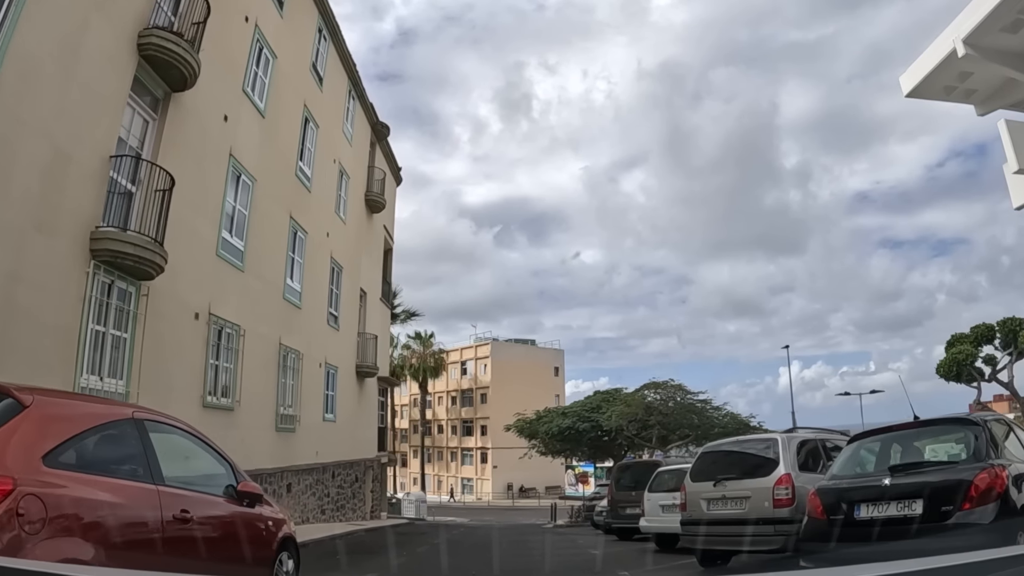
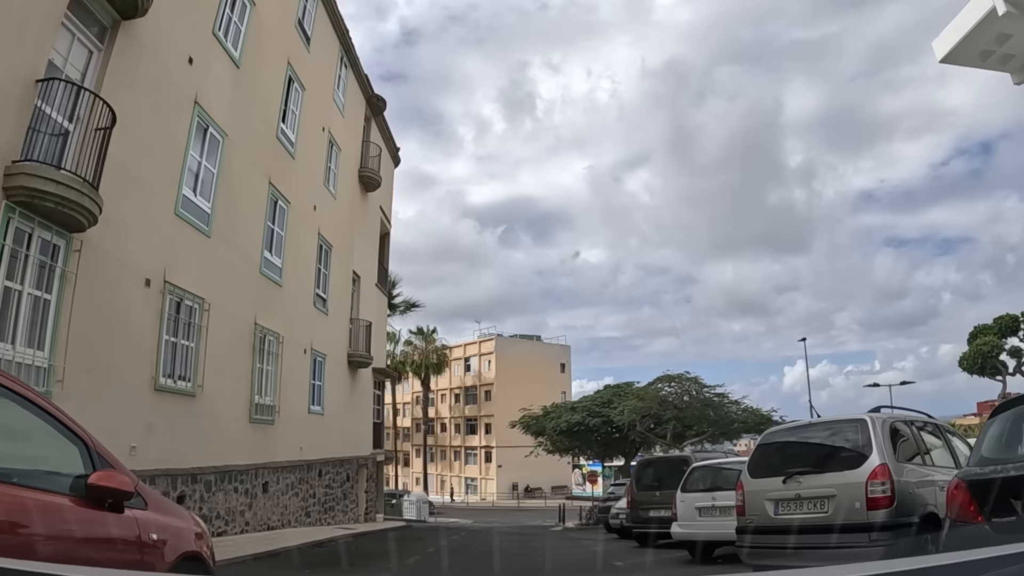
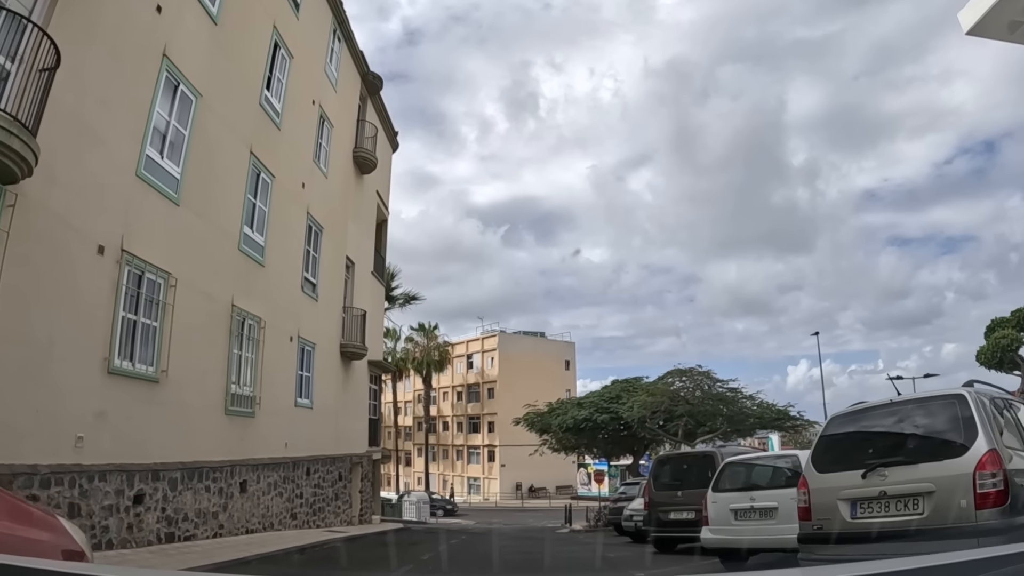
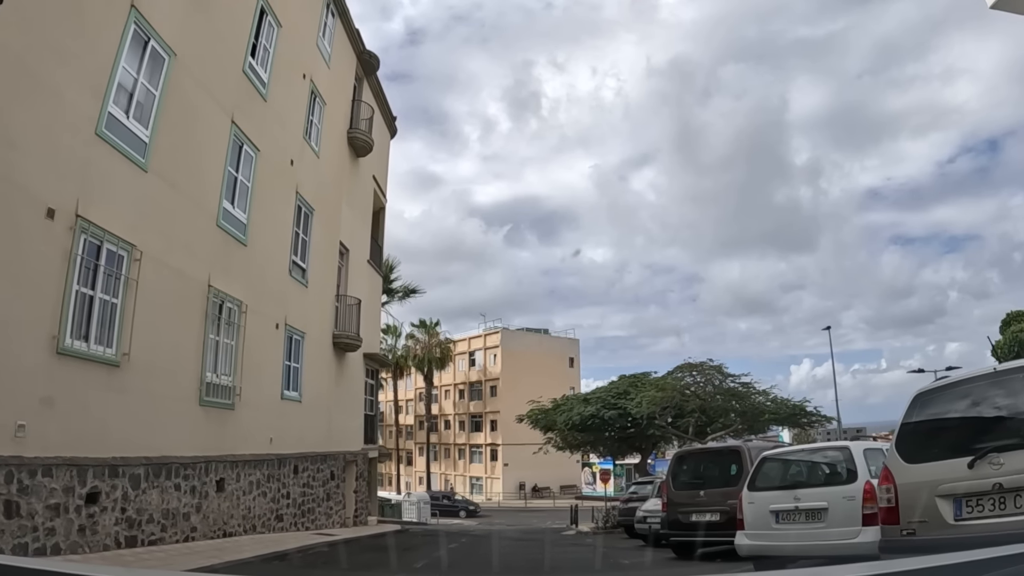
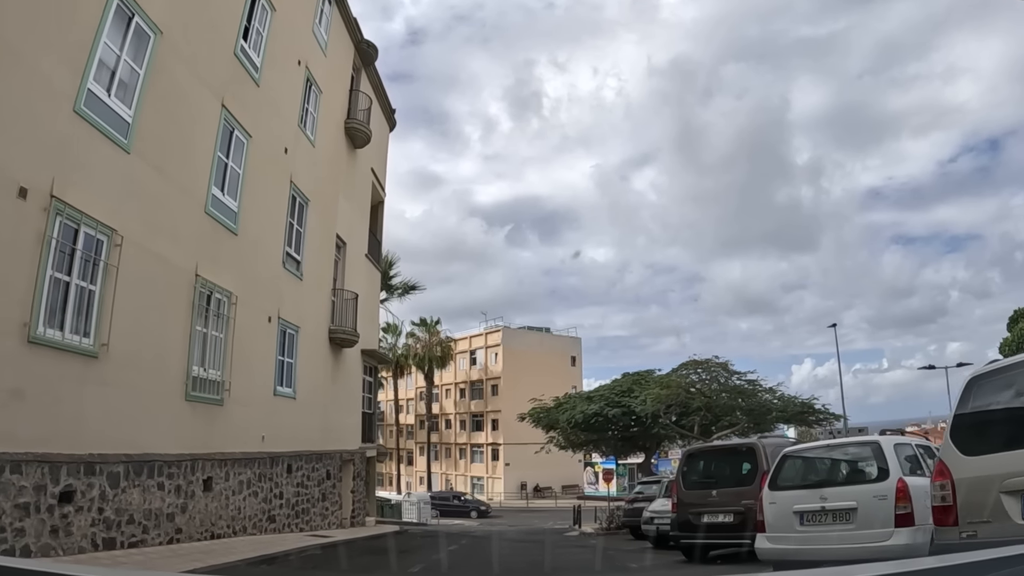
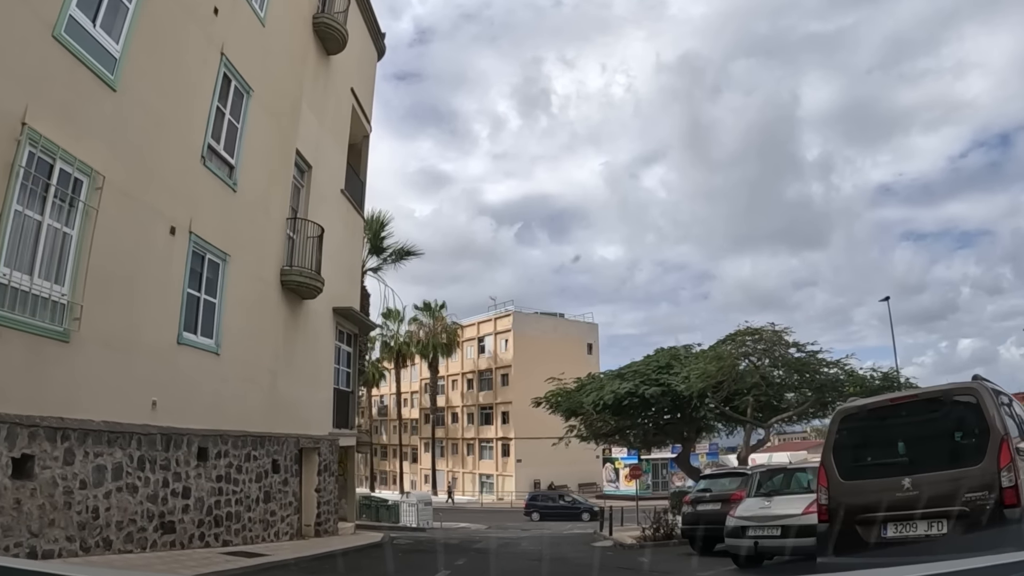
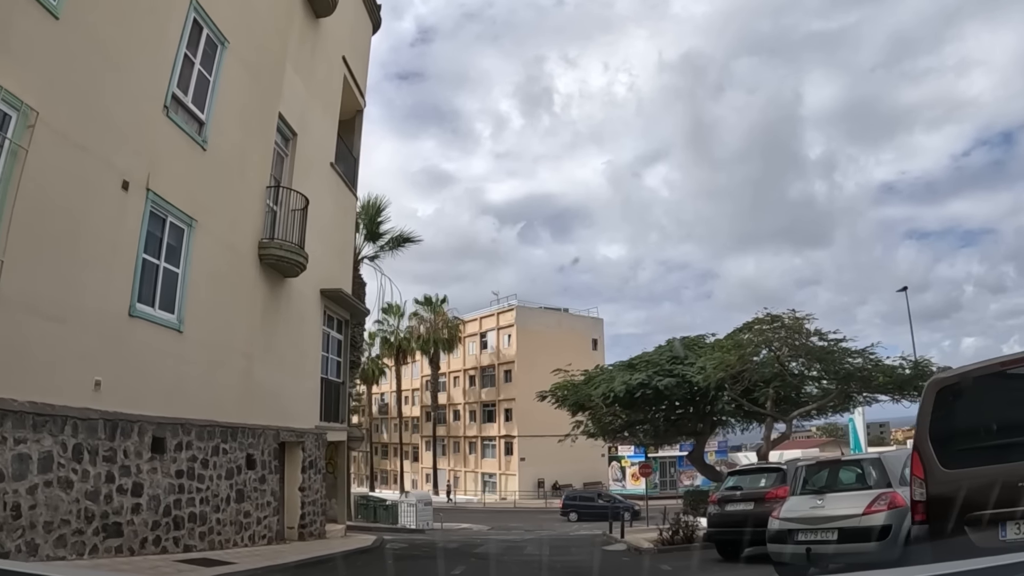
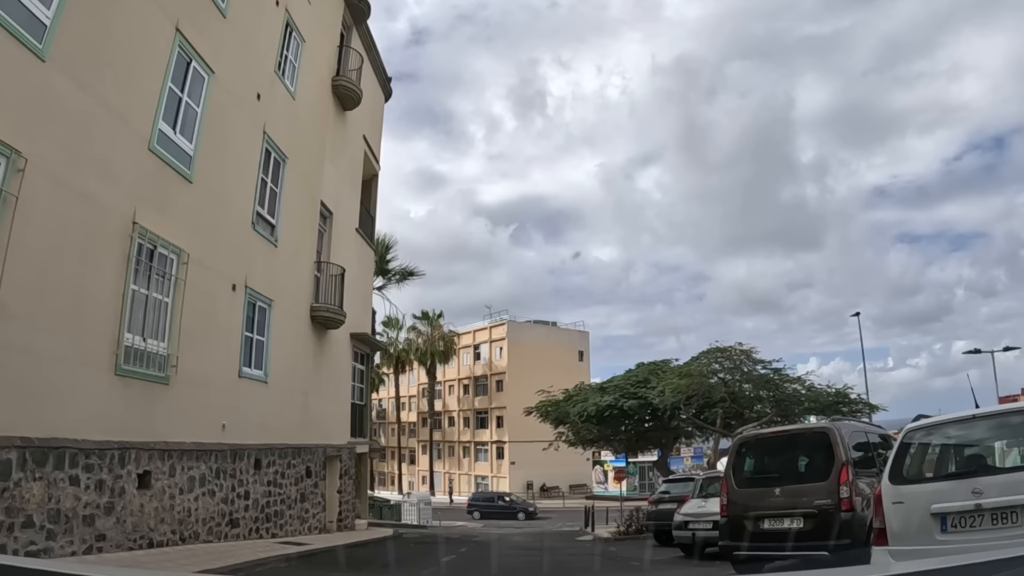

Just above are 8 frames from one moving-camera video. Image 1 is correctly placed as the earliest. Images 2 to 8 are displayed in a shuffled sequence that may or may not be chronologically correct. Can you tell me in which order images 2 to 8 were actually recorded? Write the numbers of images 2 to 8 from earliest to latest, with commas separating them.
2, 3, 4, 5, 8, 6, 7
